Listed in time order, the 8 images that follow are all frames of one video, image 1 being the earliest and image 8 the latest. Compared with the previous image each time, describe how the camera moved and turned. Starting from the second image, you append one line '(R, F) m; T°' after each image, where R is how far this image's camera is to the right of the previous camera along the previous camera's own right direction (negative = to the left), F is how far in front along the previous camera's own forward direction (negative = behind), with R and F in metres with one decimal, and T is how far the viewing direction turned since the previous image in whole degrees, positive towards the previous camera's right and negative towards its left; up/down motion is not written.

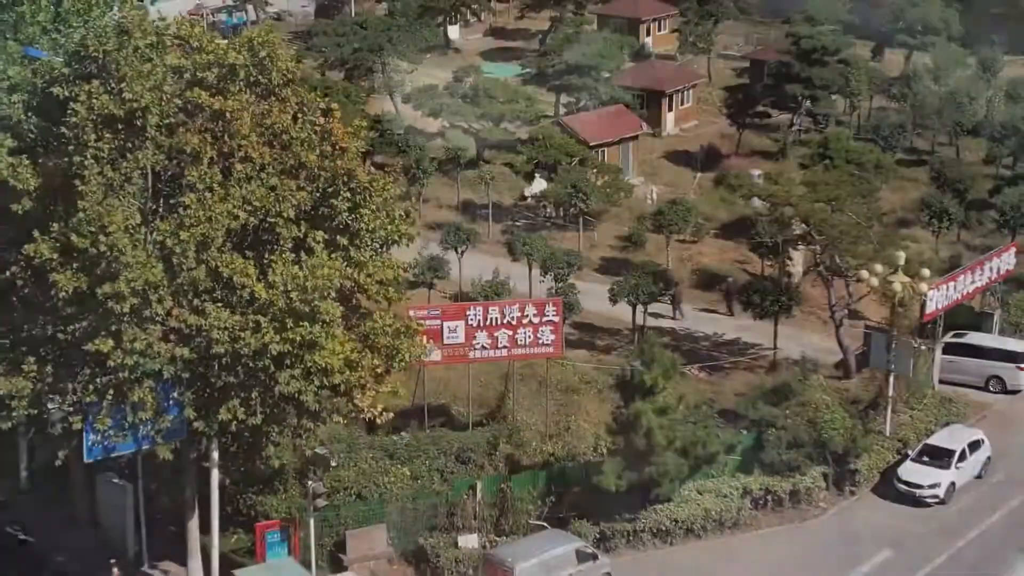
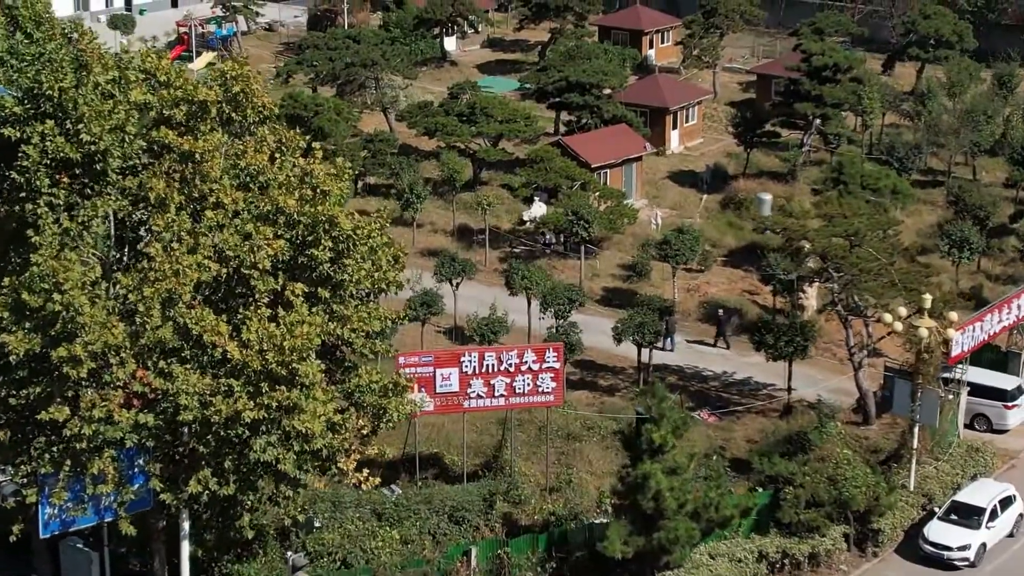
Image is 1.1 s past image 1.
(0.0, +1.2) m; 0°
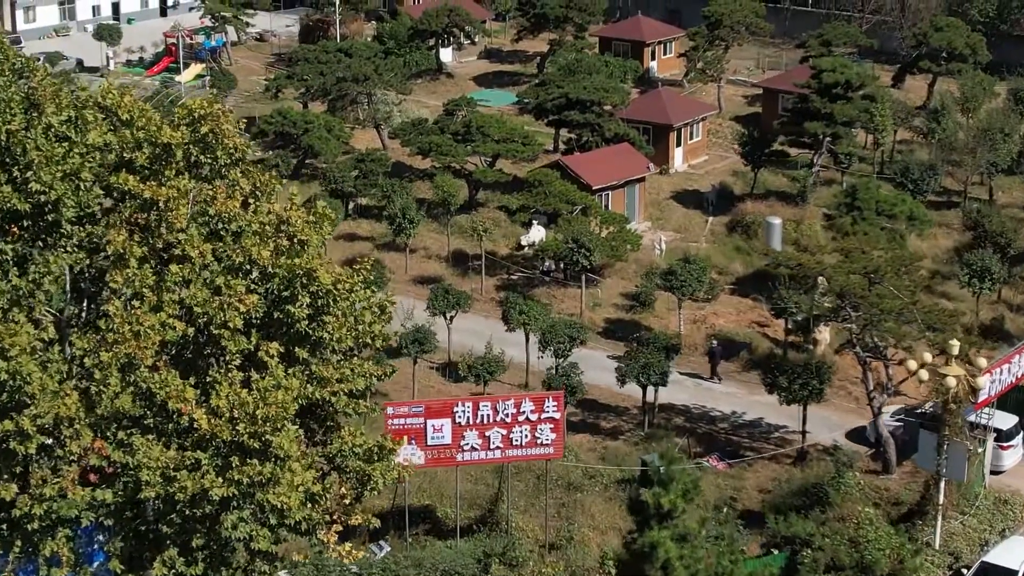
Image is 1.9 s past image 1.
(0.0, +1.1) m; 0°
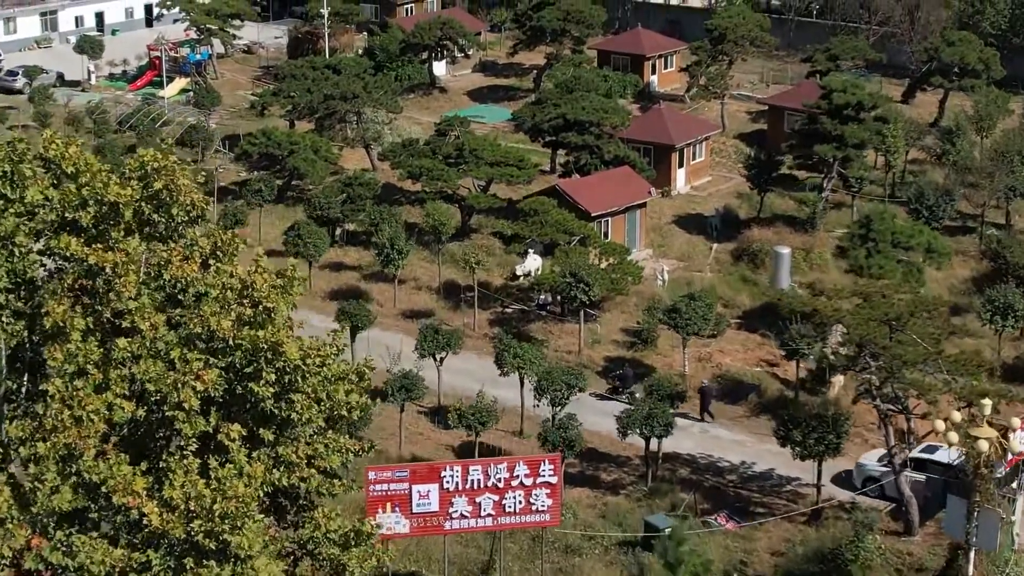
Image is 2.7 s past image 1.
(0.0, +1.3) m; 0°
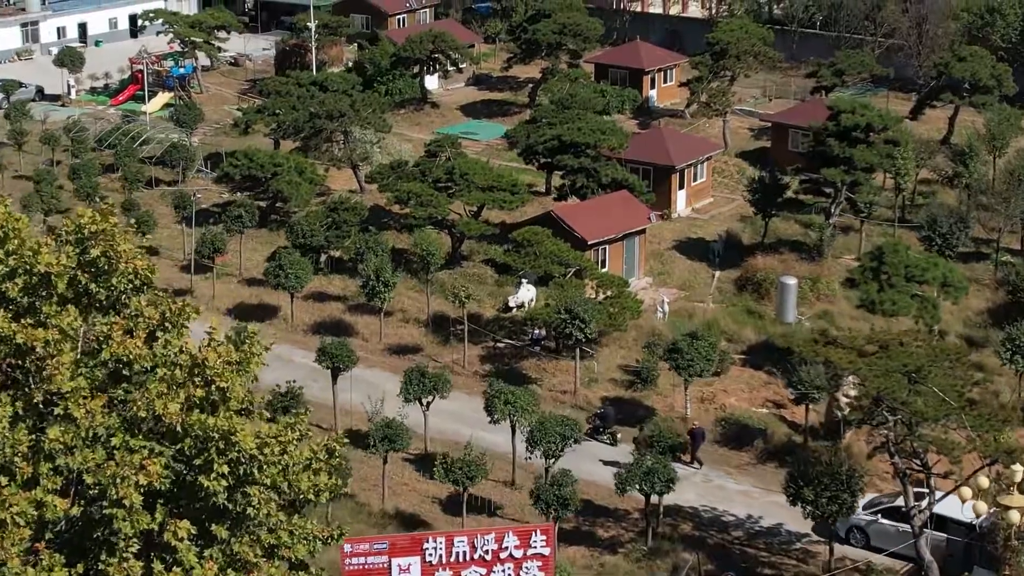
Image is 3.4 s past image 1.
(+0.1, +1.2) m; 0°
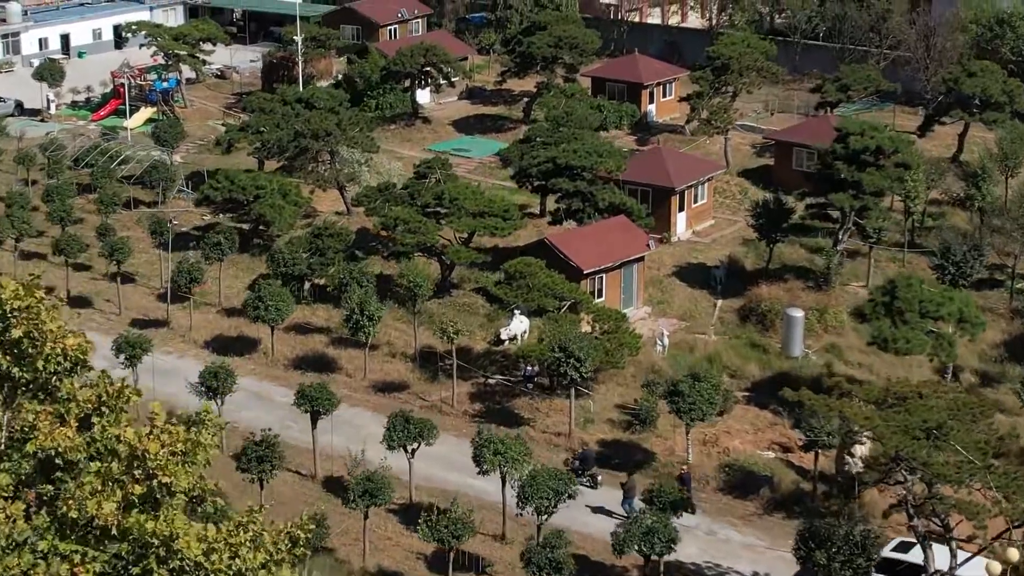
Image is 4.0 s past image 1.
(+0.1, +1.1) m; 0°
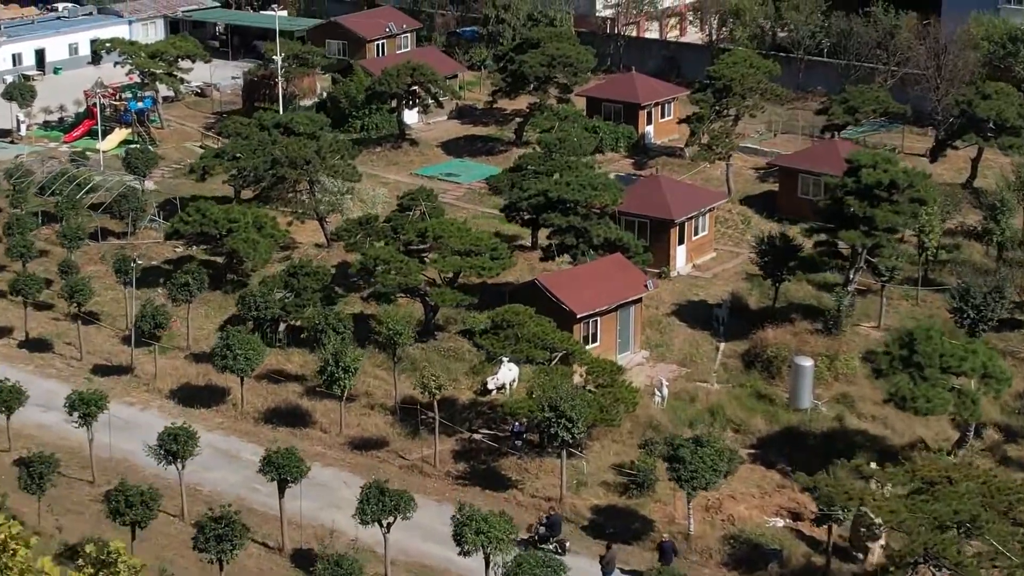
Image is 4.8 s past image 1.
(+0.1, +1.5) m; 0°
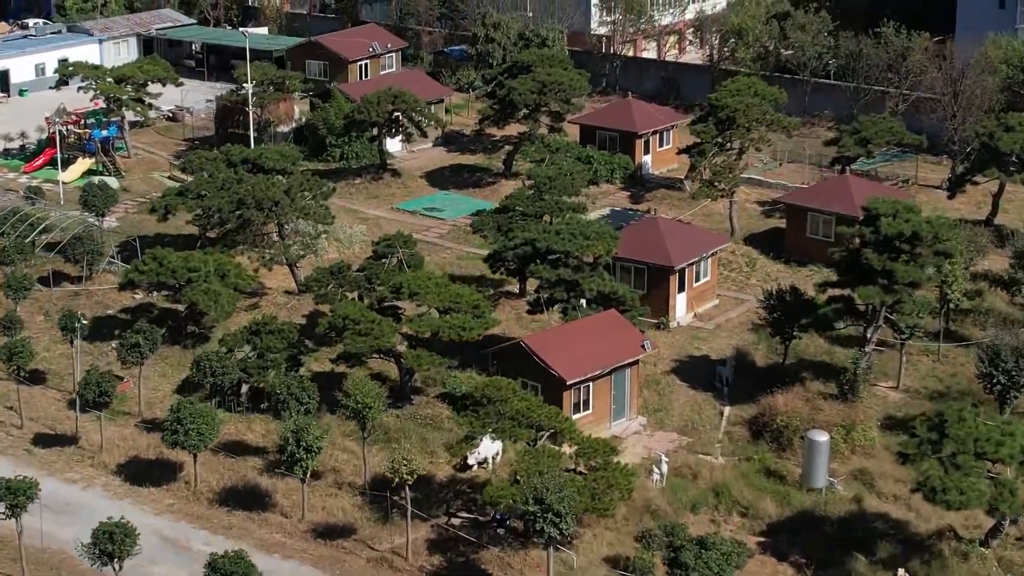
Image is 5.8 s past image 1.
(+0.2, +2.0) m; 0°
